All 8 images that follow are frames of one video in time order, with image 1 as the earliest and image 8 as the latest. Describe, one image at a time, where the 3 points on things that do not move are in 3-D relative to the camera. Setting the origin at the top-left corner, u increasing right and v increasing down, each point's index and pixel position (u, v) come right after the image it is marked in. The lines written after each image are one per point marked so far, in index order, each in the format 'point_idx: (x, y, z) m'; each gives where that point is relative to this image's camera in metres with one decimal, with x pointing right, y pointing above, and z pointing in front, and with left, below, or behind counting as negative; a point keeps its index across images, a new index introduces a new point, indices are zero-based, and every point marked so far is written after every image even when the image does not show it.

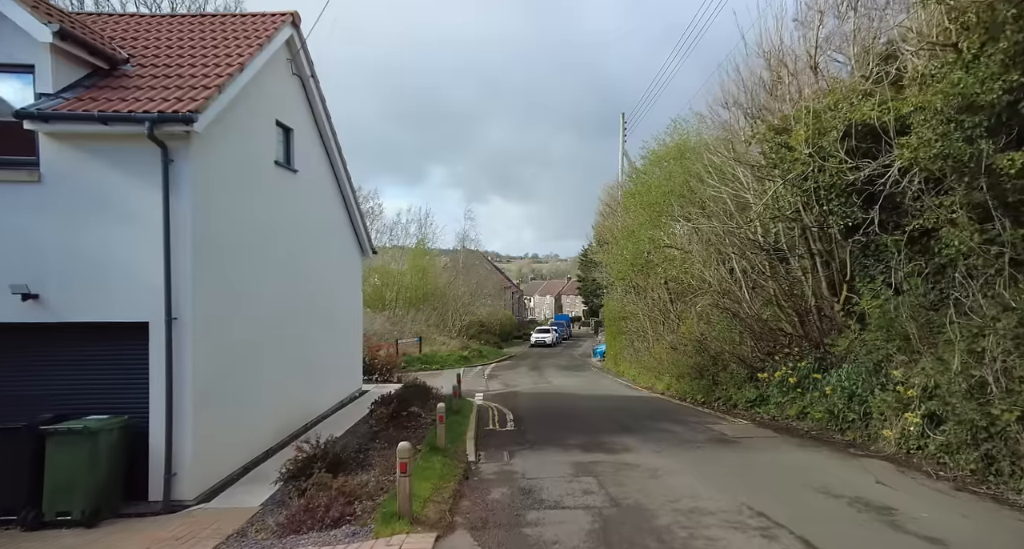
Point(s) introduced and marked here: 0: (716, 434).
0: (+3.6, -2.8, +10.6) m
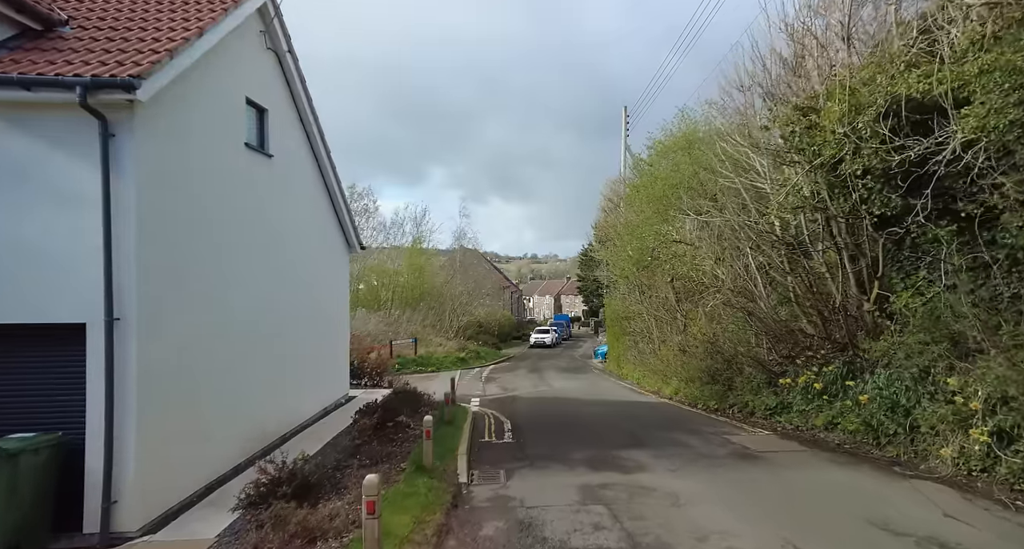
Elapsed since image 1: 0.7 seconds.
0: (+3.5, -2.7, +9.6) m
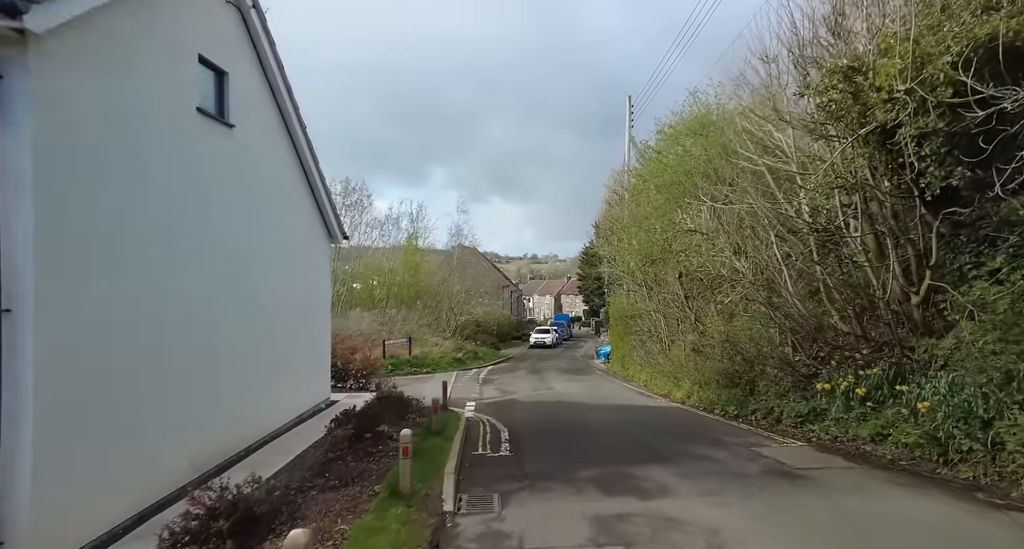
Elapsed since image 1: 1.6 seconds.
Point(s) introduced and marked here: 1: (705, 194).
0: (+3.5, -2.6, +8.2) m
1: (+5.2, +2.0, +15.5) m
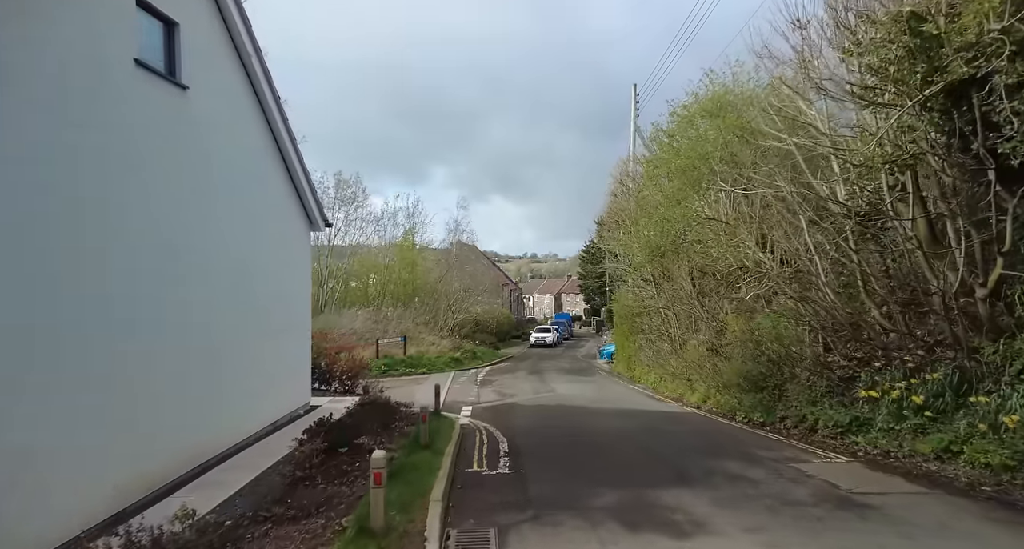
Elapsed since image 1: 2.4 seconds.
0: (+3.5, -2.4, +6.9) m
1: (+5.2, +2.2, +14.2) m
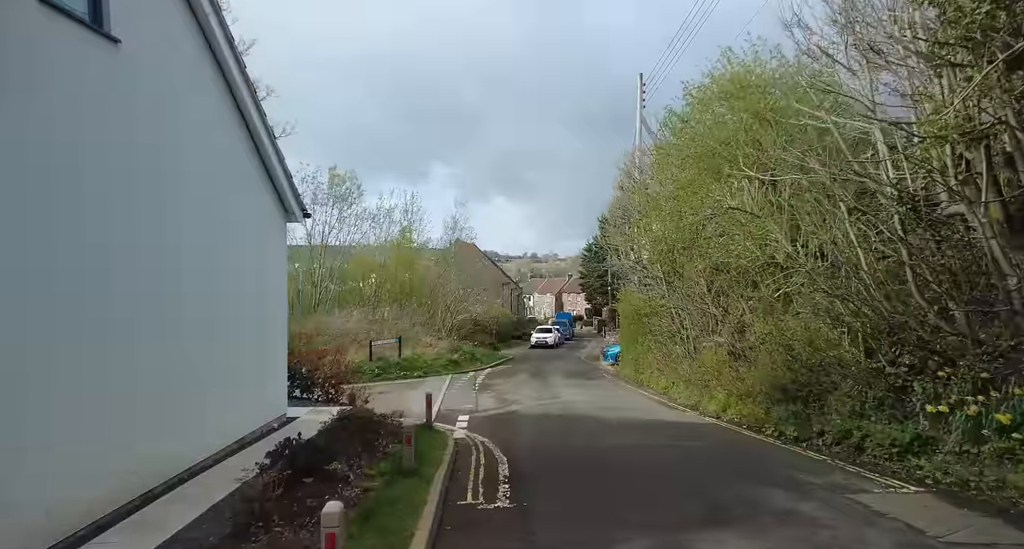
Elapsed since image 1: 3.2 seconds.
0: (+3.5, -2.3, +5.5) m
1: (+5.2, +2.3, +12.8) m
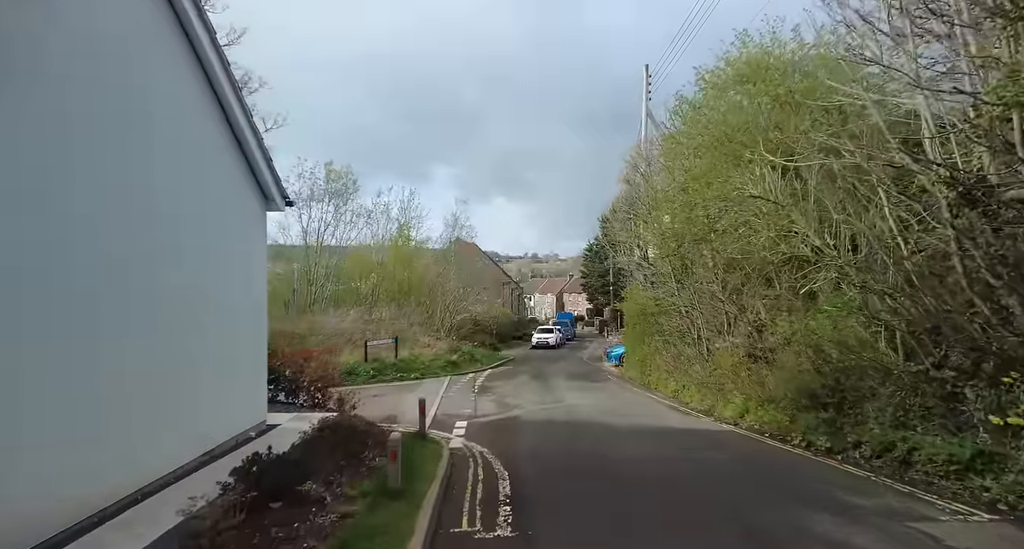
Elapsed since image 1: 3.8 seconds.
0: (+3.5, -2.2, +4.5) m
1: (+5.3, +2.4, +11.8) m
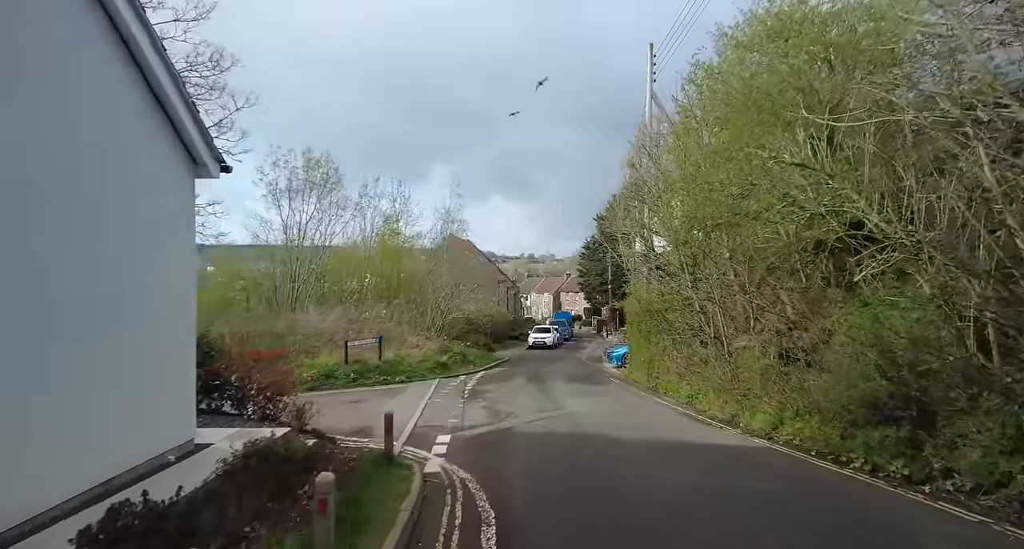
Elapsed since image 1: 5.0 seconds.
0: (+3.4, -2.0, +2.5) m
1: (+5.1, +2.6, +9.8) m
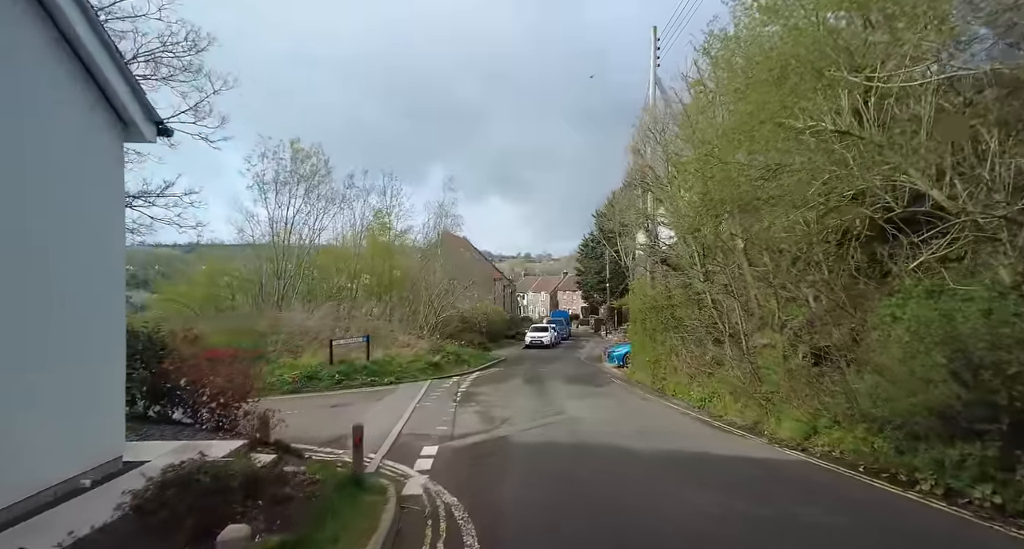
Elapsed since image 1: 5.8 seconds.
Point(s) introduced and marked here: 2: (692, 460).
0: (+3.4, -1.8, +1.1) m
1: (+5.0, +2.8, +8.5) m
2: (+2.8, -2.9, +9.7) m
